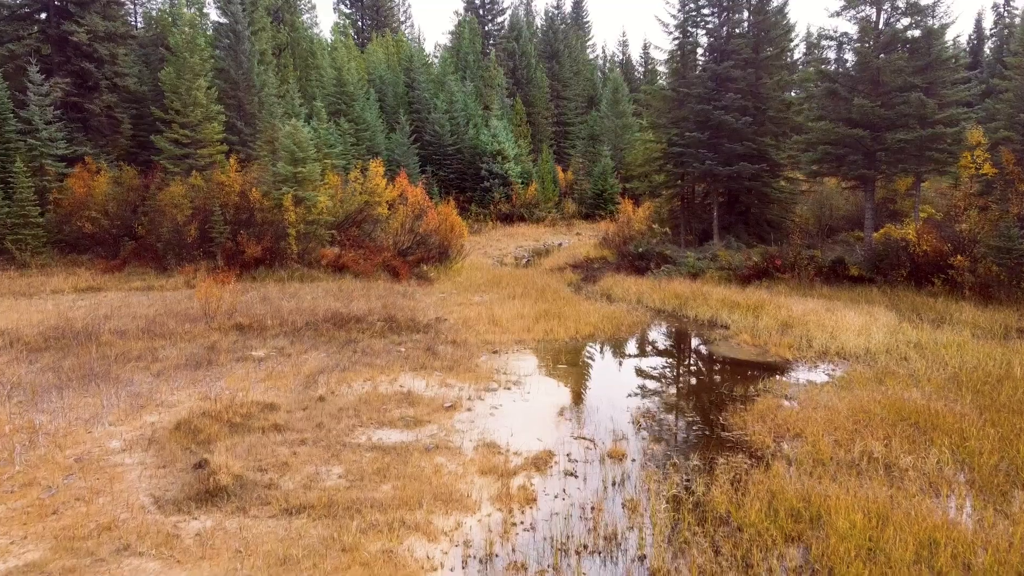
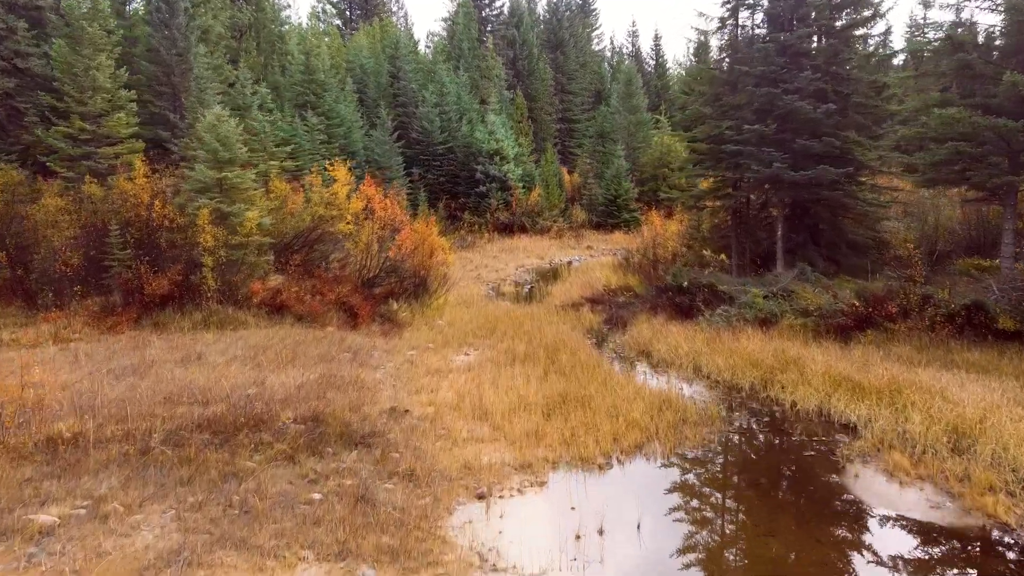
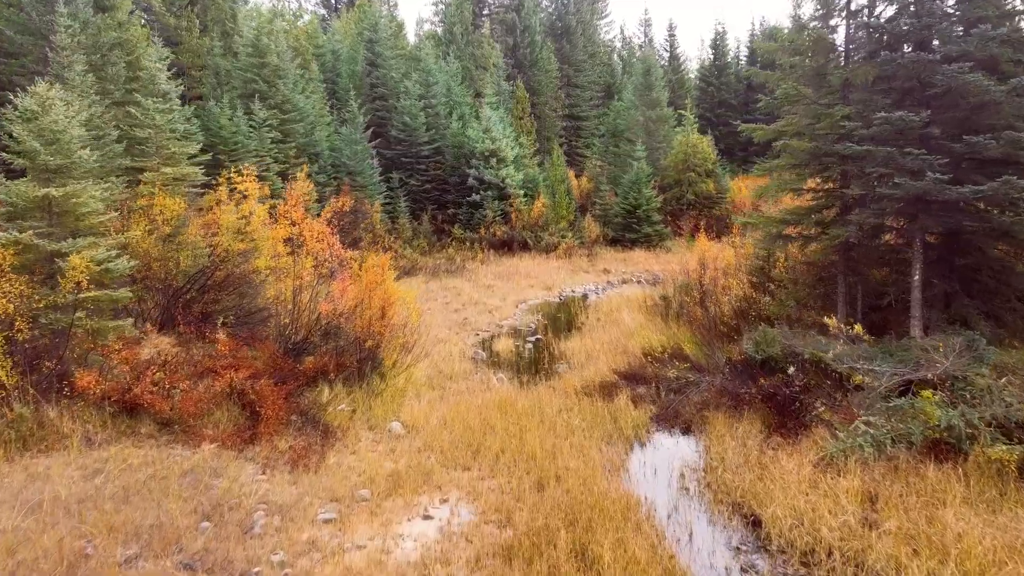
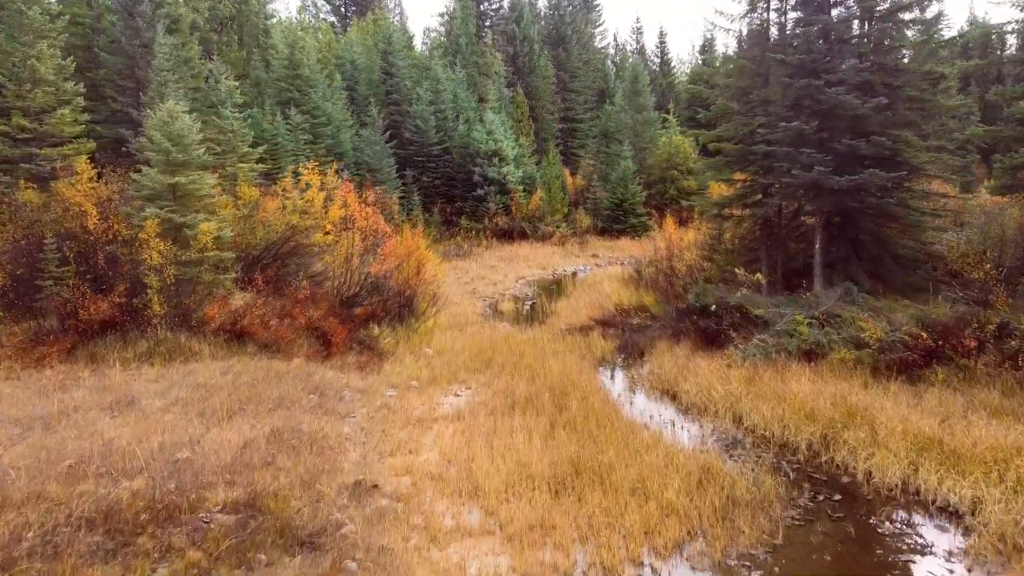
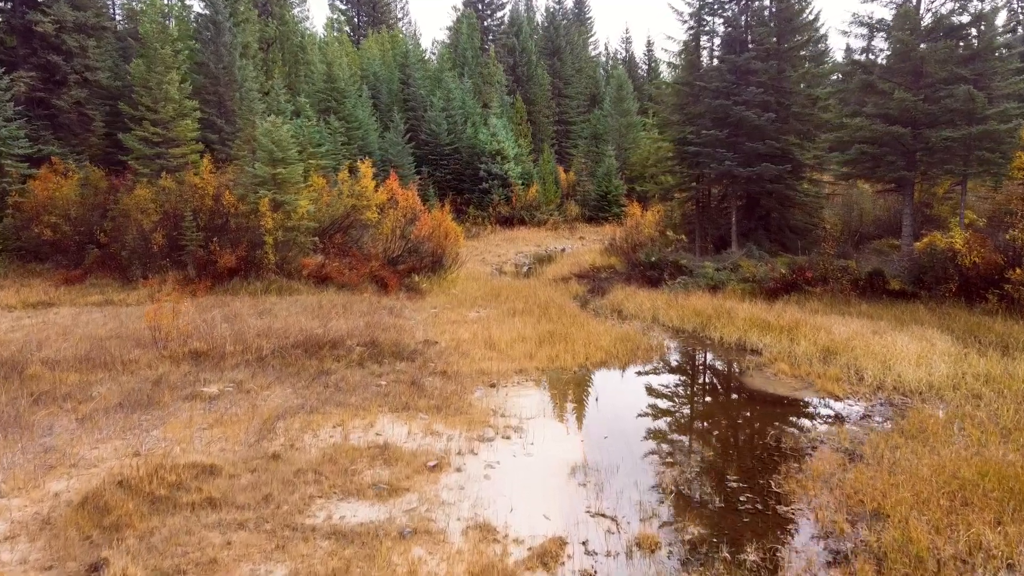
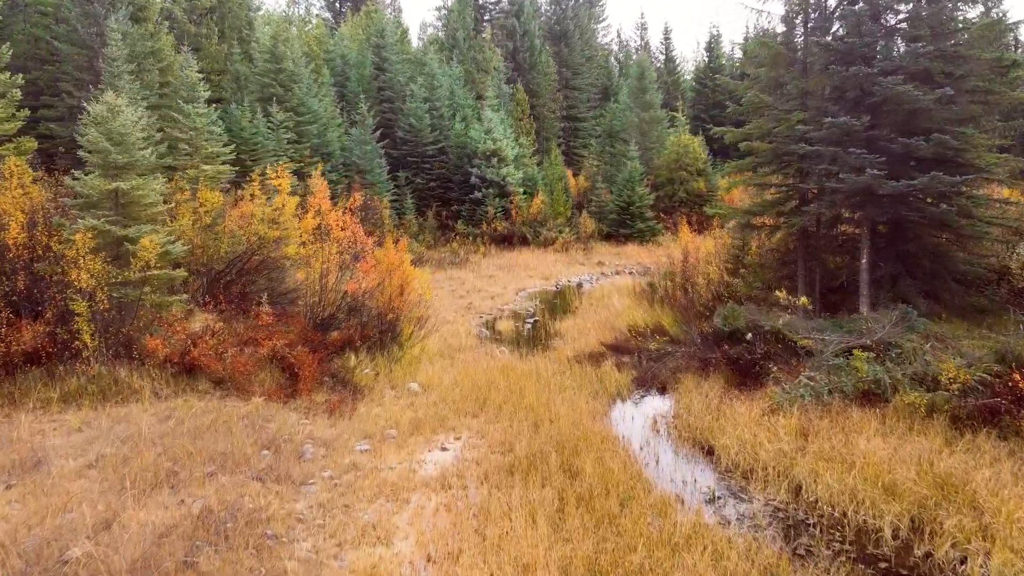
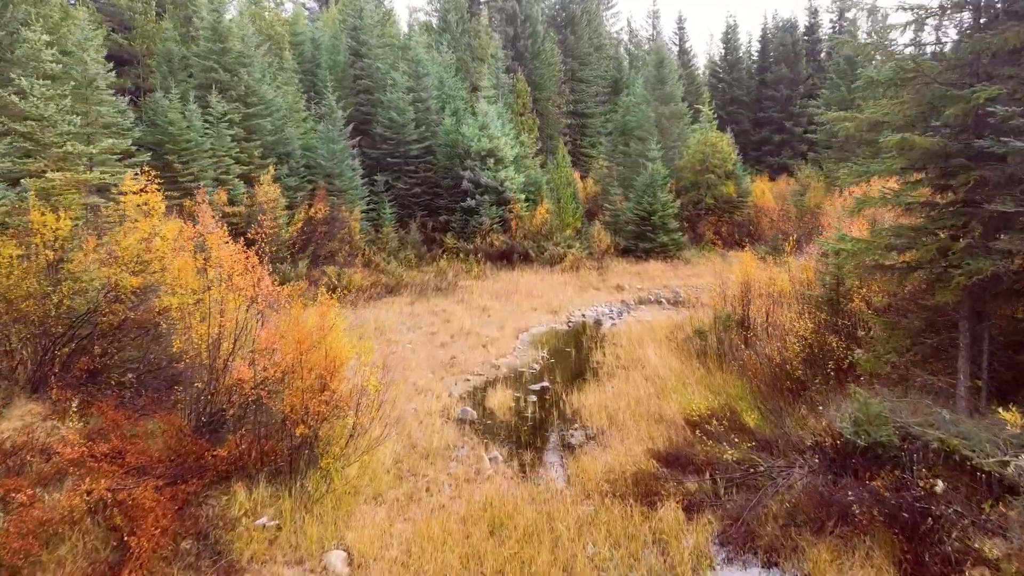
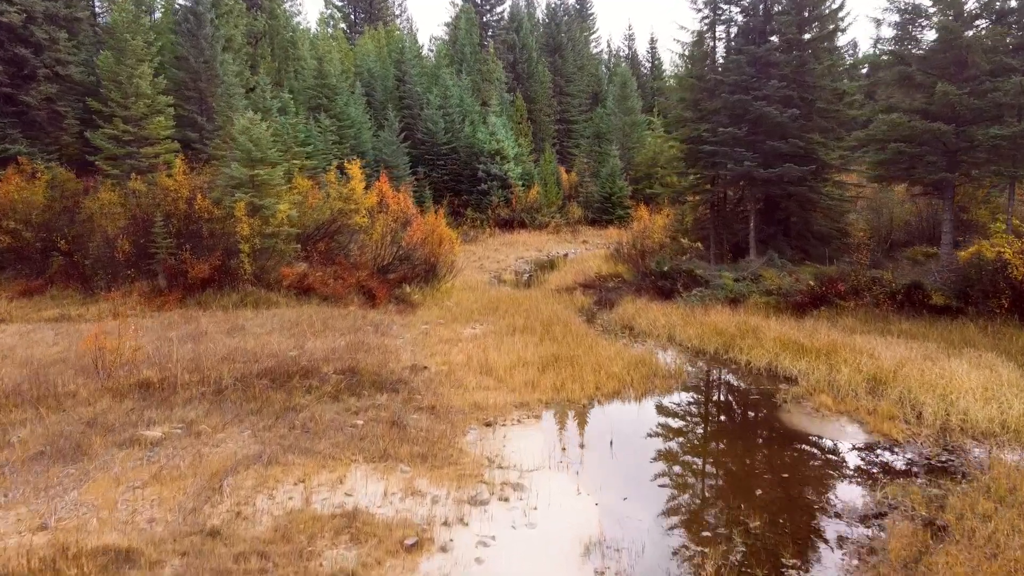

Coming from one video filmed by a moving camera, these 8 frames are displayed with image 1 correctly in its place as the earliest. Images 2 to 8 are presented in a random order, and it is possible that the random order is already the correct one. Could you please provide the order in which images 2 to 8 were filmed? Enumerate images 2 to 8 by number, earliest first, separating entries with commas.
5, 8, 2, 4, 6, 3, 7
